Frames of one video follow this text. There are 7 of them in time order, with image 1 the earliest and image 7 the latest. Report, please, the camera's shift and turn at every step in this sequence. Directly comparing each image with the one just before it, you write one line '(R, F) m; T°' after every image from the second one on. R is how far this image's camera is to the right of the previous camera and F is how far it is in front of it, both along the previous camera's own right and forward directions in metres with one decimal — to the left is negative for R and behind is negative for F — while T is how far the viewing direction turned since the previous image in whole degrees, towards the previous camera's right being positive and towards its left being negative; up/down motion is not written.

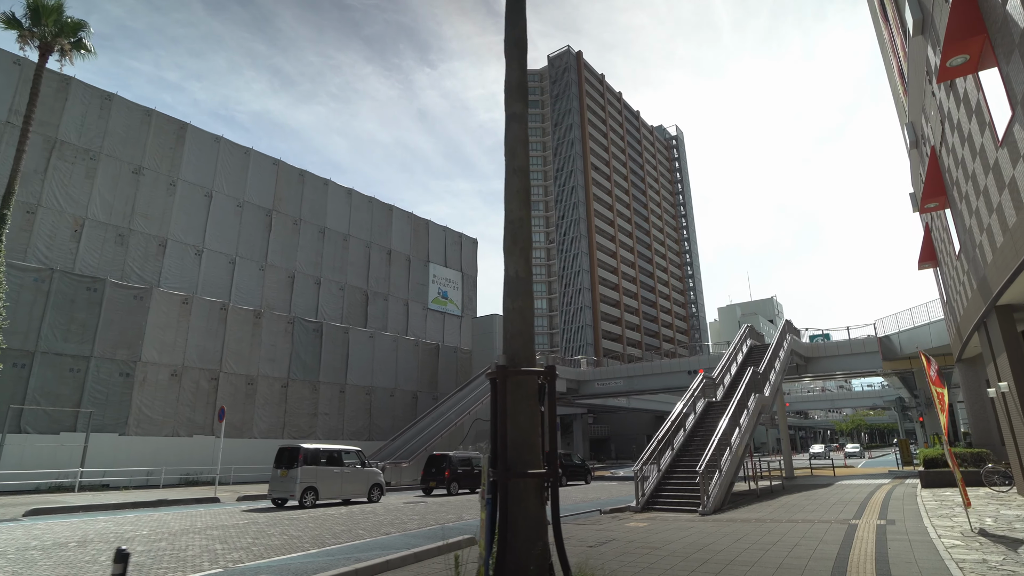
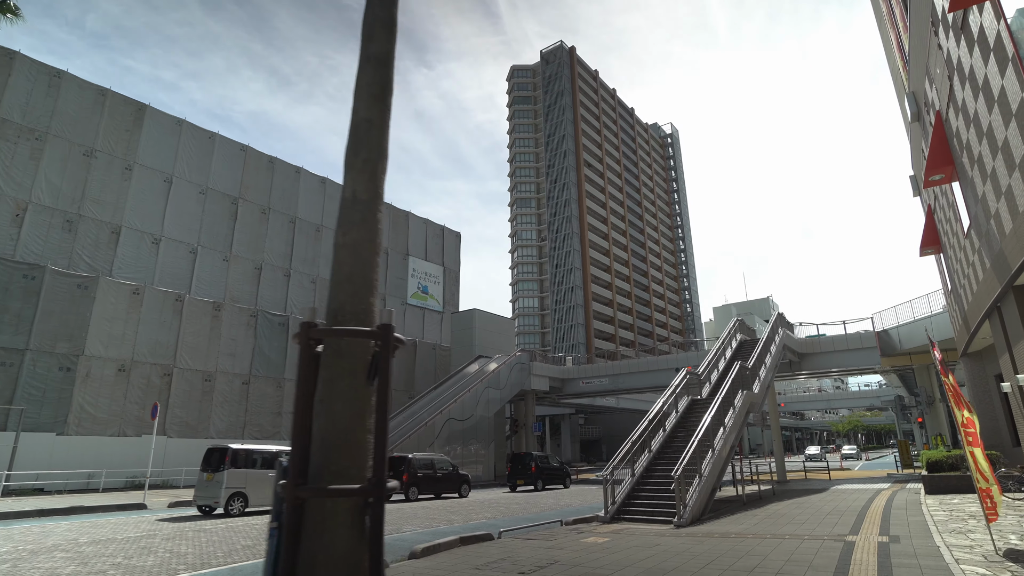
(+1.0, +1.6) m; 0°
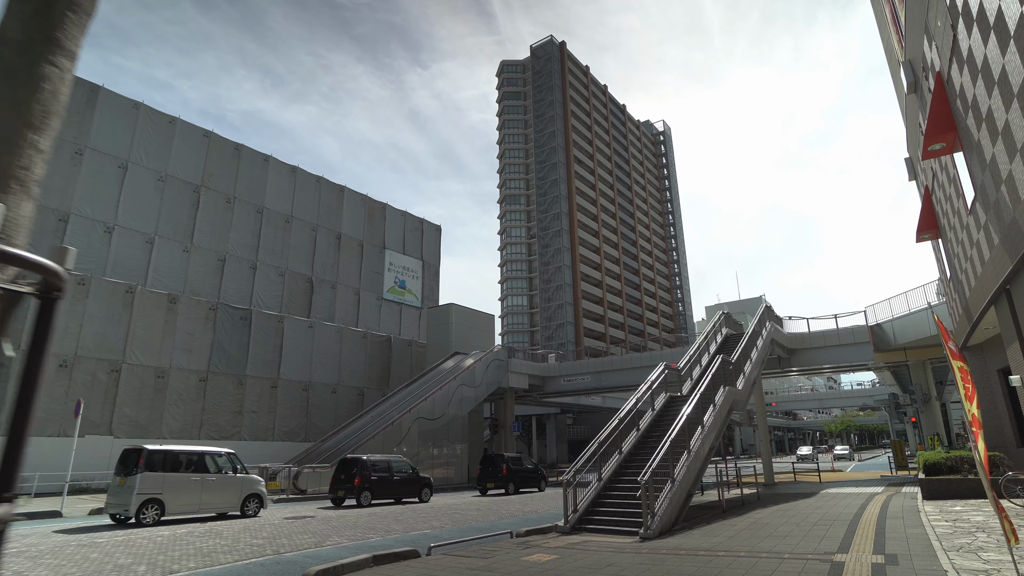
(+0.9, +1.4) m; +1°
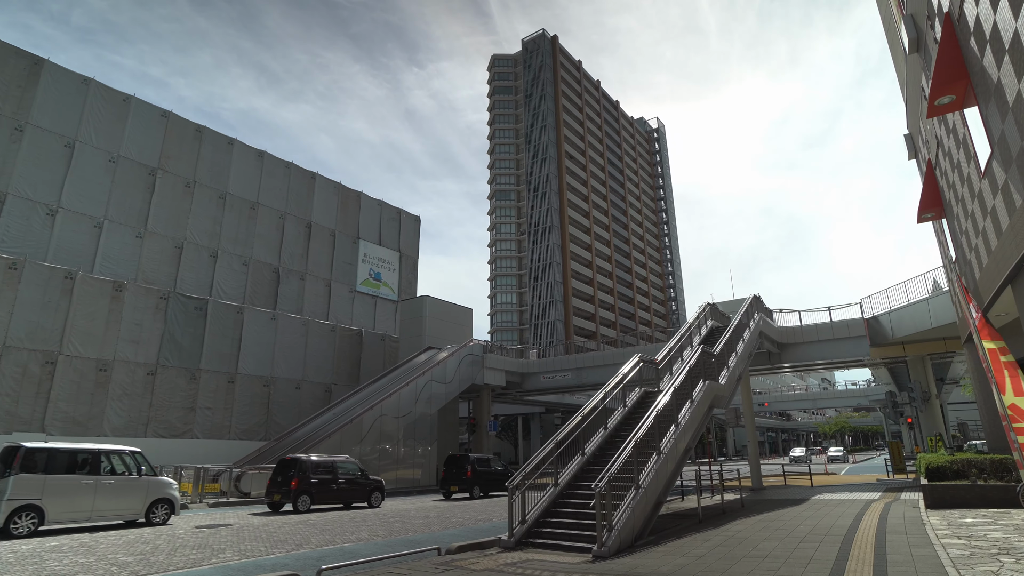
(+1.0, +1.6) m; 0°
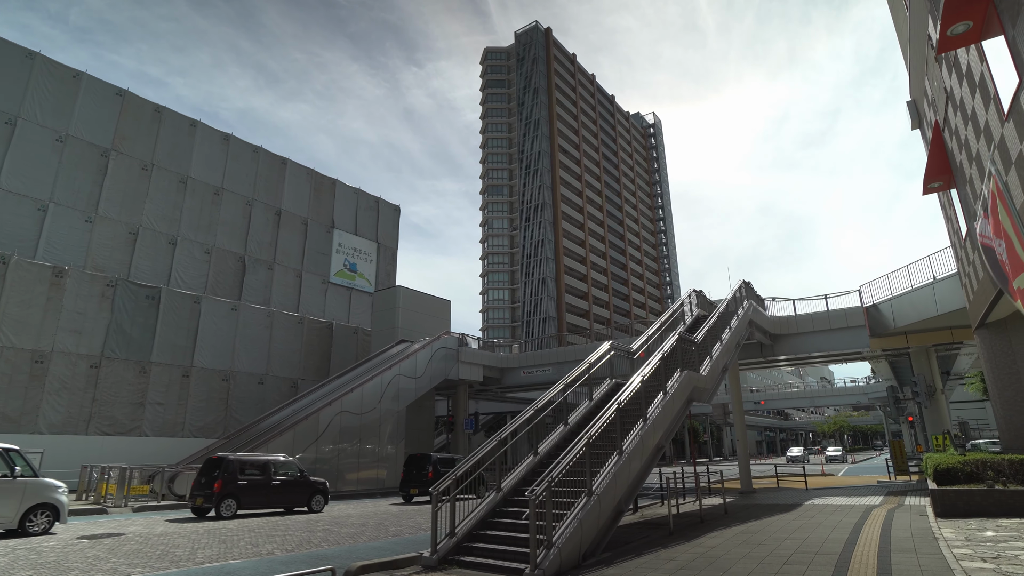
(+1.0, +1.6) m; 0°
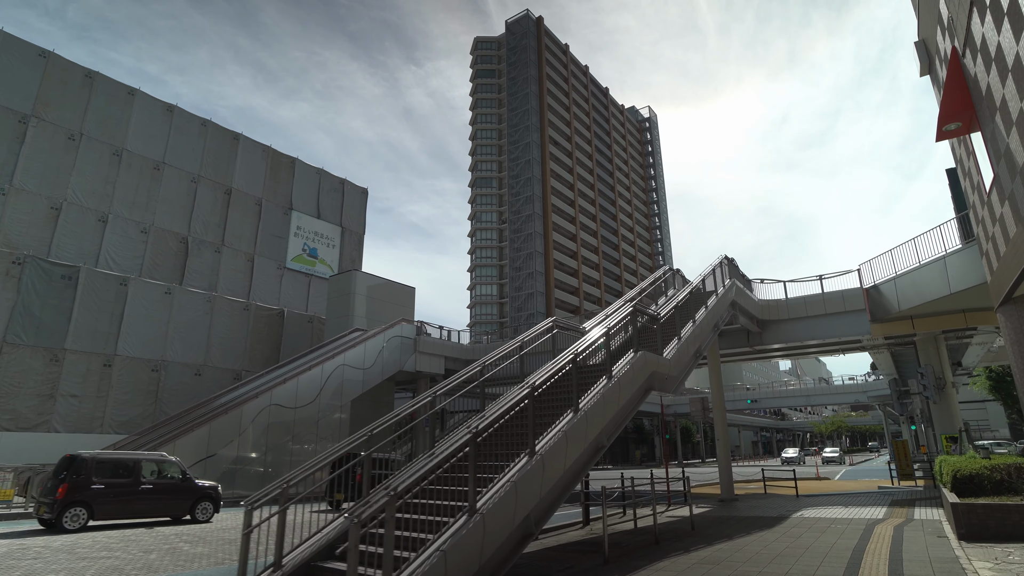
(+1.5, +2.4) m; 0°
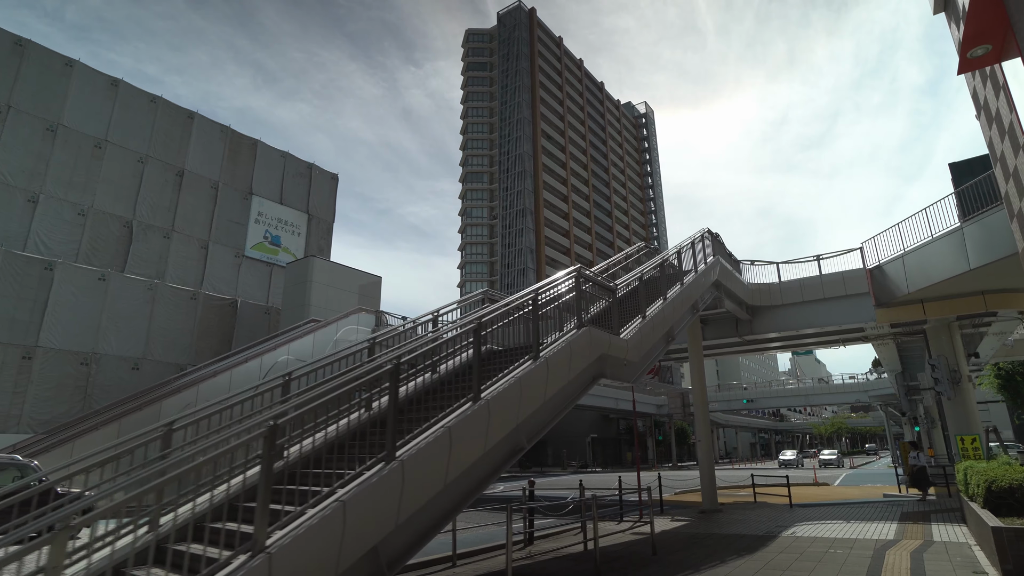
(+1.2, +2.0) m; 0°
